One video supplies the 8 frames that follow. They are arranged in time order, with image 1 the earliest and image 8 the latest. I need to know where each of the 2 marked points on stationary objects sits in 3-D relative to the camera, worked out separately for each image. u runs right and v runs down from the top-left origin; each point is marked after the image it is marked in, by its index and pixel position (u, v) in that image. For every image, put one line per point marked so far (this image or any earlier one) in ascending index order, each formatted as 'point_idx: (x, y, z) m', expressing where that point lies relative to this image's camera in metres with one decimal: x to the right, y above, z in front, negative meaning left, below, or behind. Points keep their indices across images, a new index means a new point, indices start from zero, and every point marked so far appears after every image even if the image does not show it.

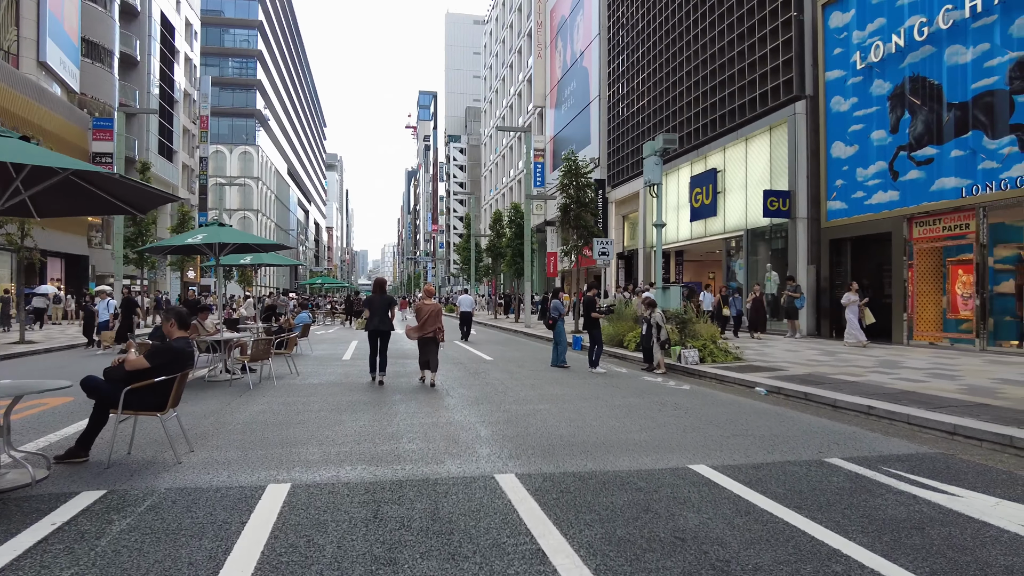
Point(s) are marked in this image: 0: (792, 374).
0: (+4.8, -1.4, +11.2) m
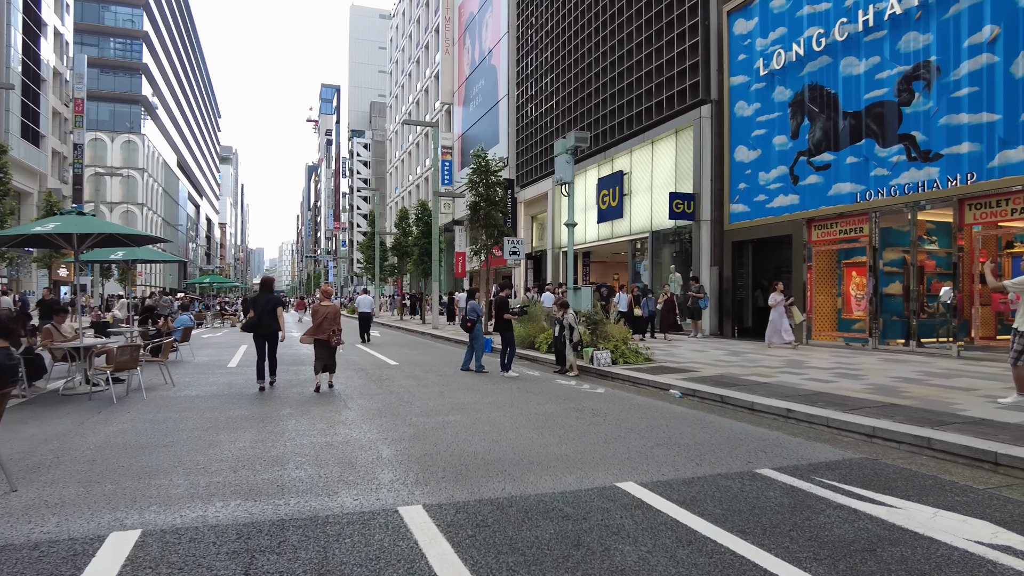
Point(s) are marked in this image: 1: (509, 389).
0: (+3.2, -1.4, +11.1) m
1: (-0.1, -1.6, +10.0) m
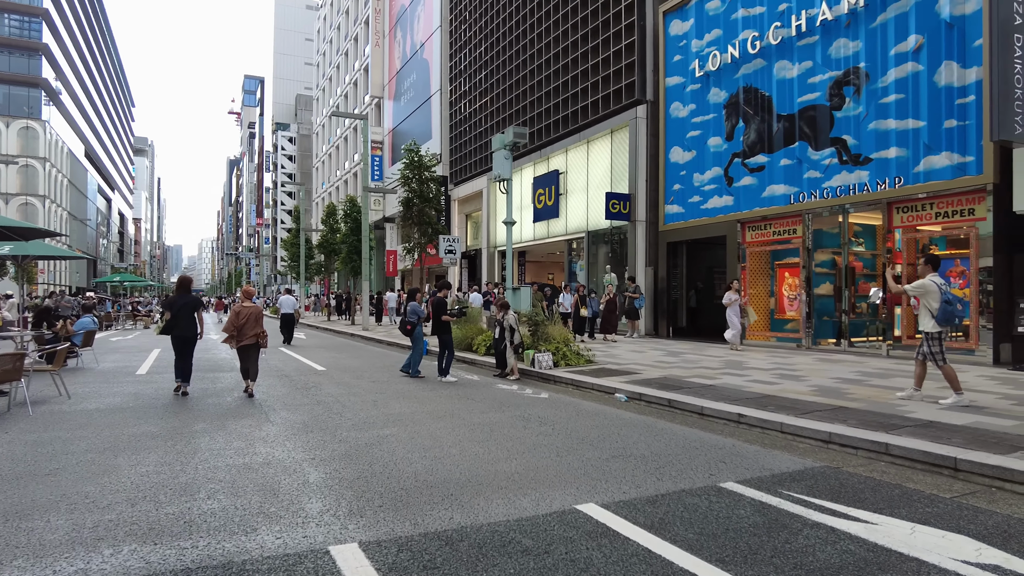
0: (+2.2, -1.4, +10.8) m
1: (-0.9, -1.6, +9.4) m
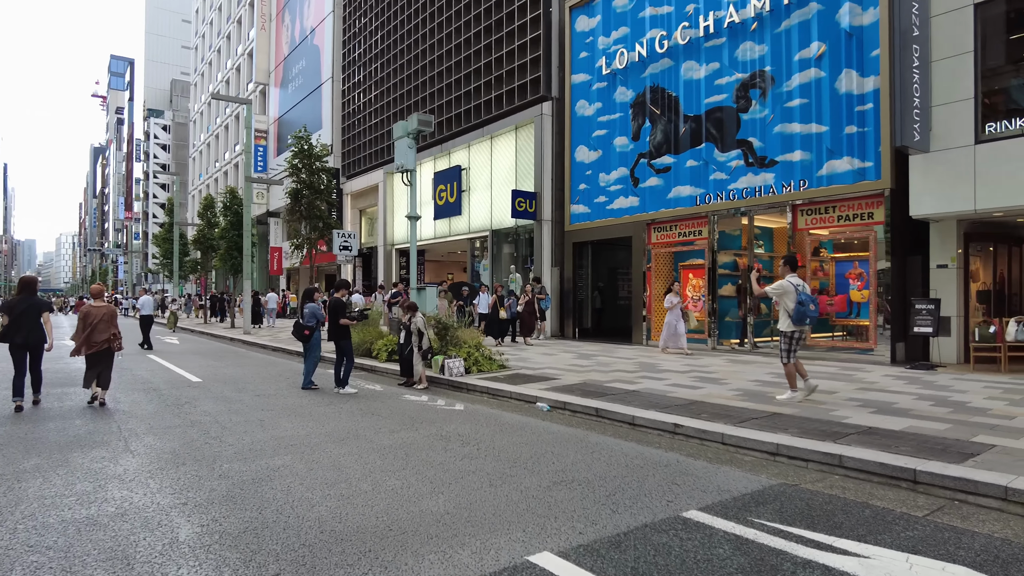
0: (+0.8, -1.4, +10.2) m
1: (-2.1, -1.6, +8.3) m
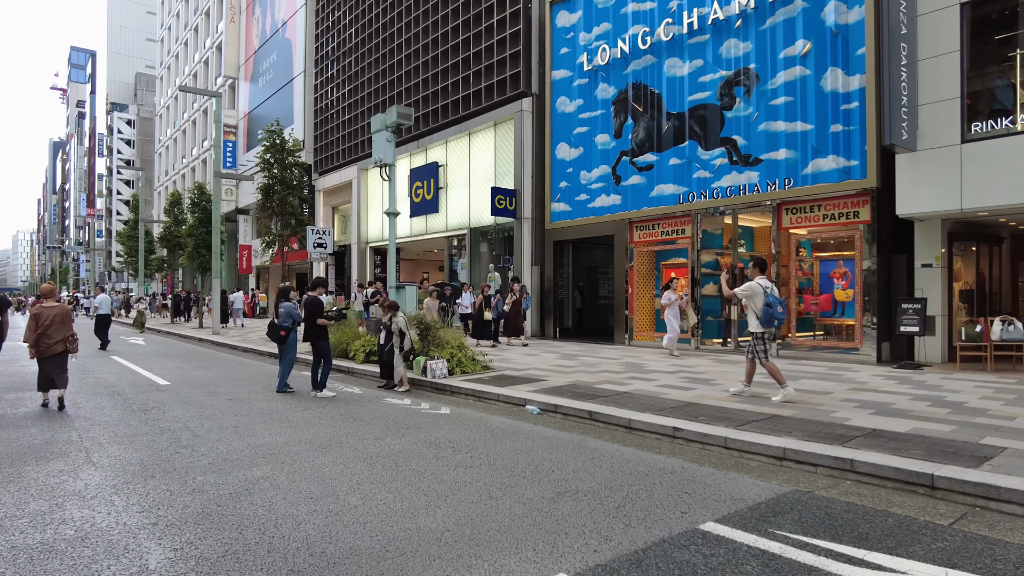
0: (+0.6, -1.4, +9.9) m
1: (-2.2, -1.5, +7.9) m
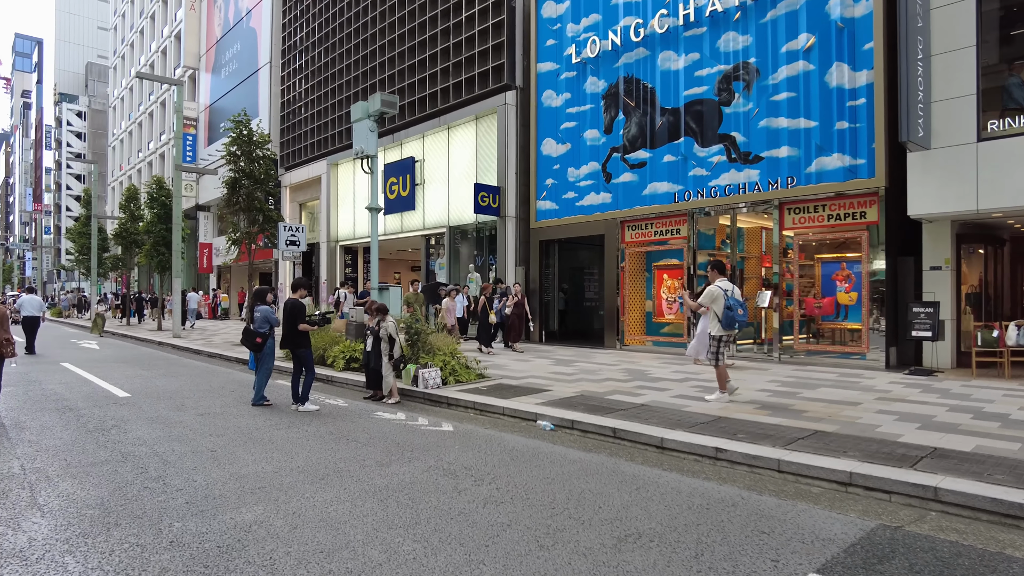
0: (+0.6, -1.5, +9.1) m
1: (-2.1, -1.5, +6.9) m
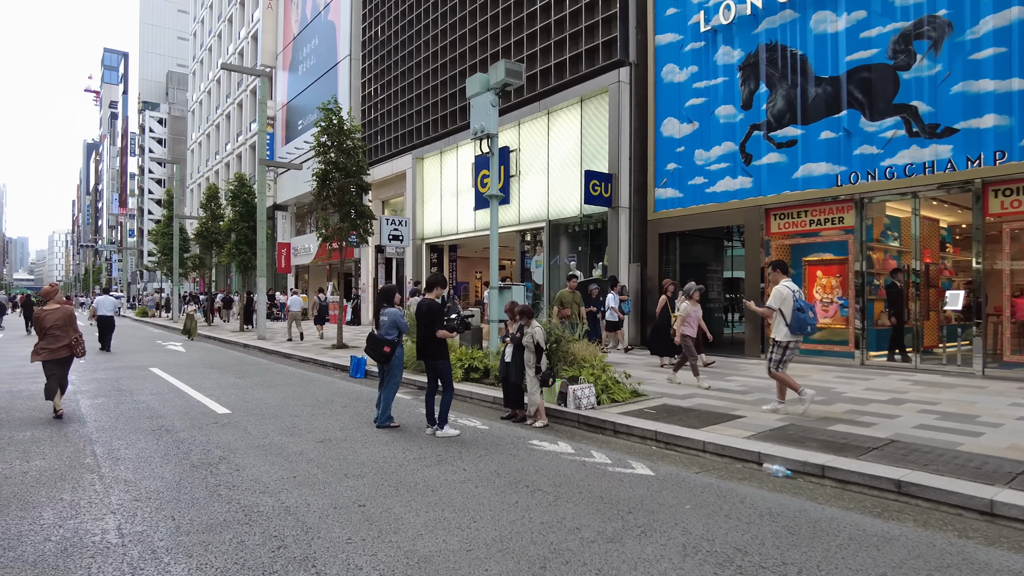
0: (+2.6, -1.4, +7.2) m
1: (-0.2, -1.5, +5.3) m
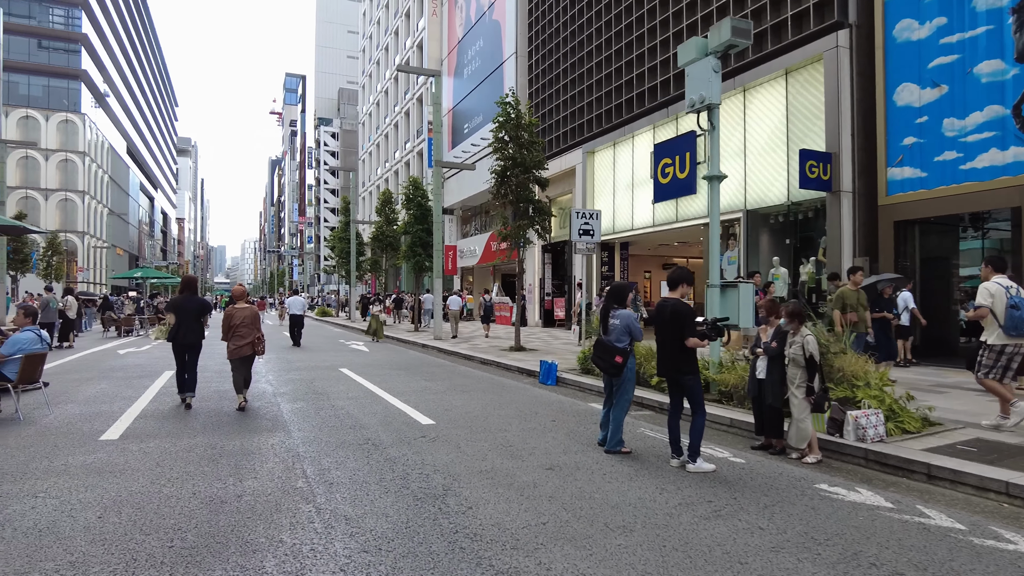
0: (+4.9, -1.4, +5.1) m
1: (+1.7, -1.5, +3.8) m
